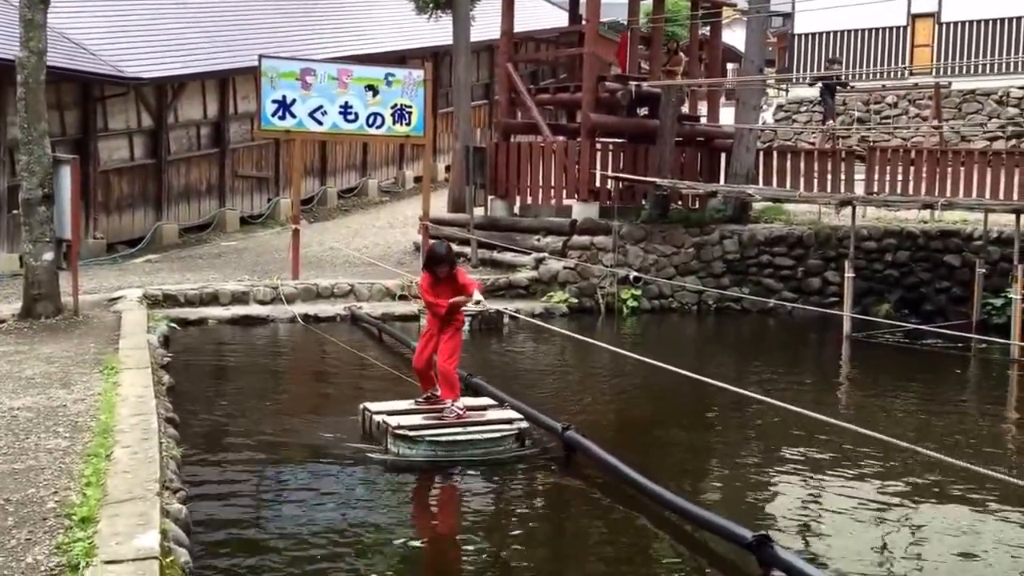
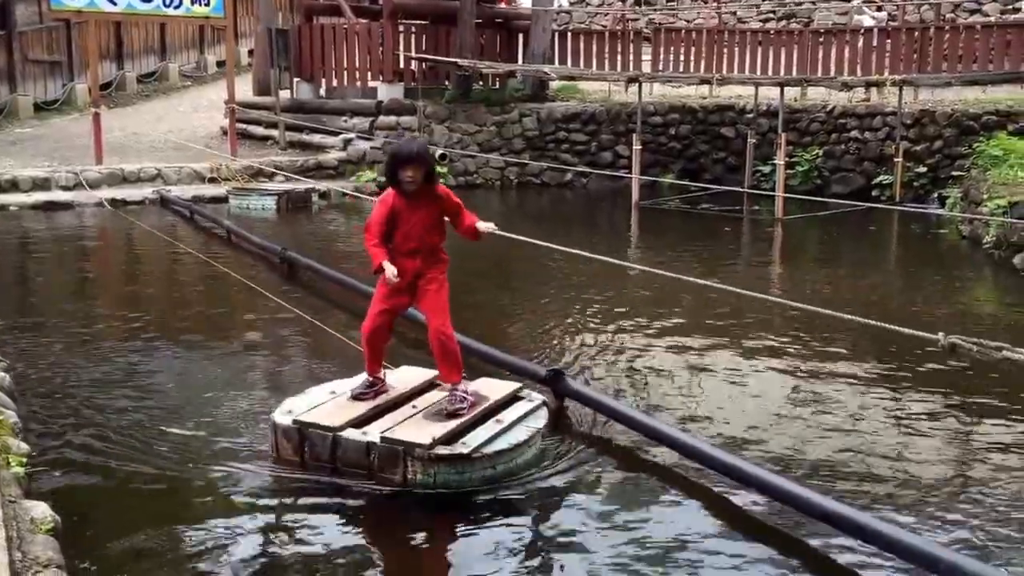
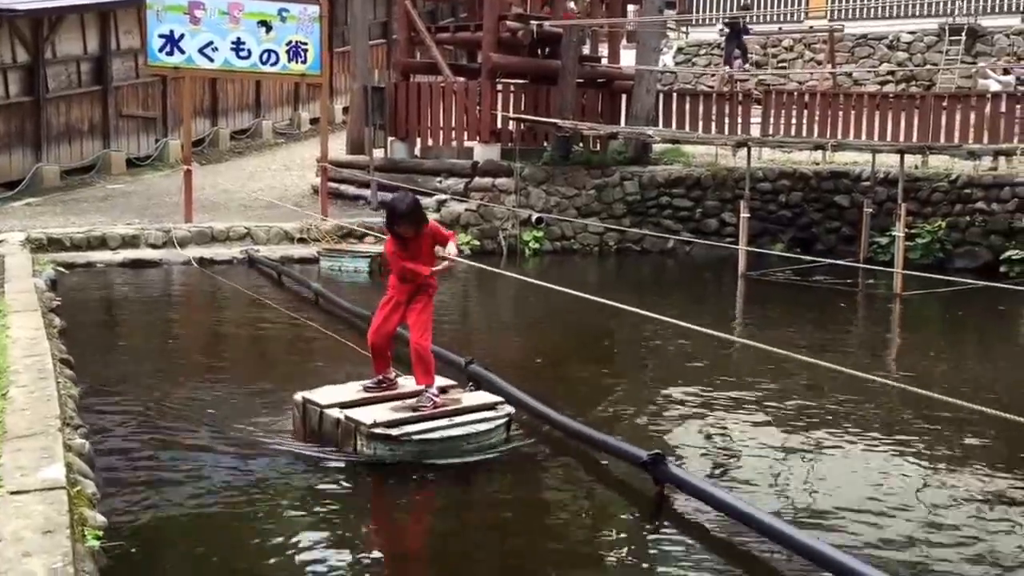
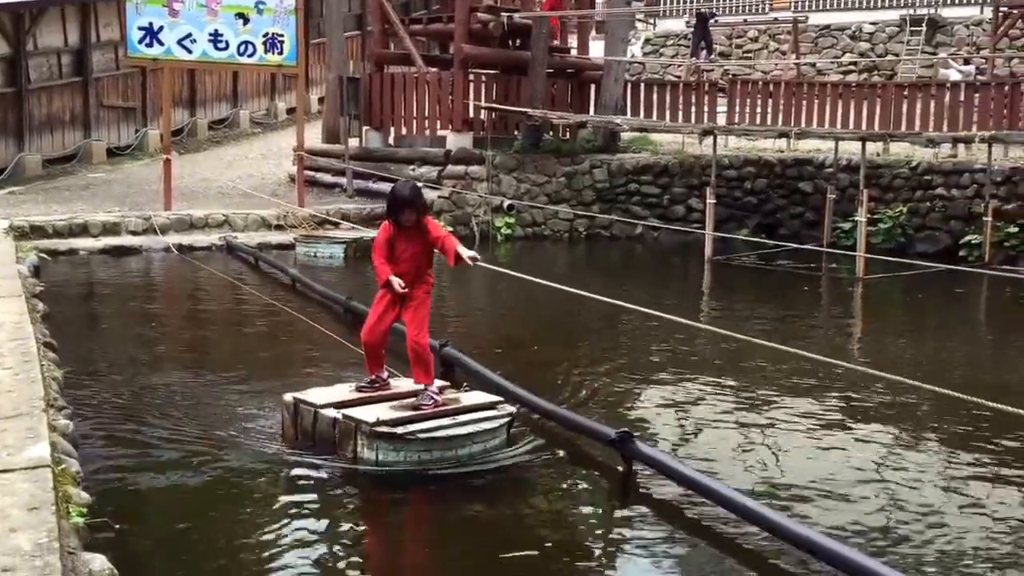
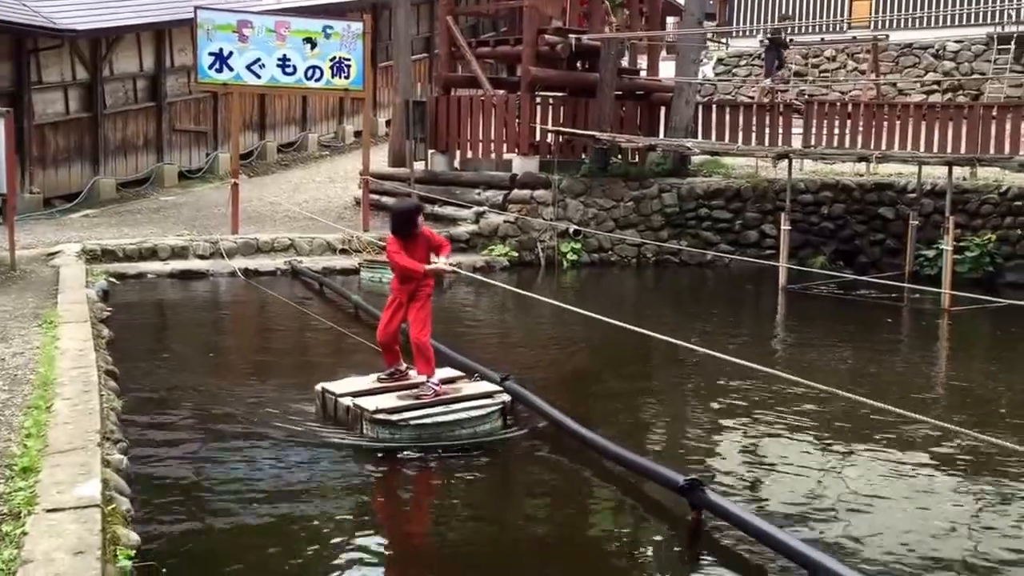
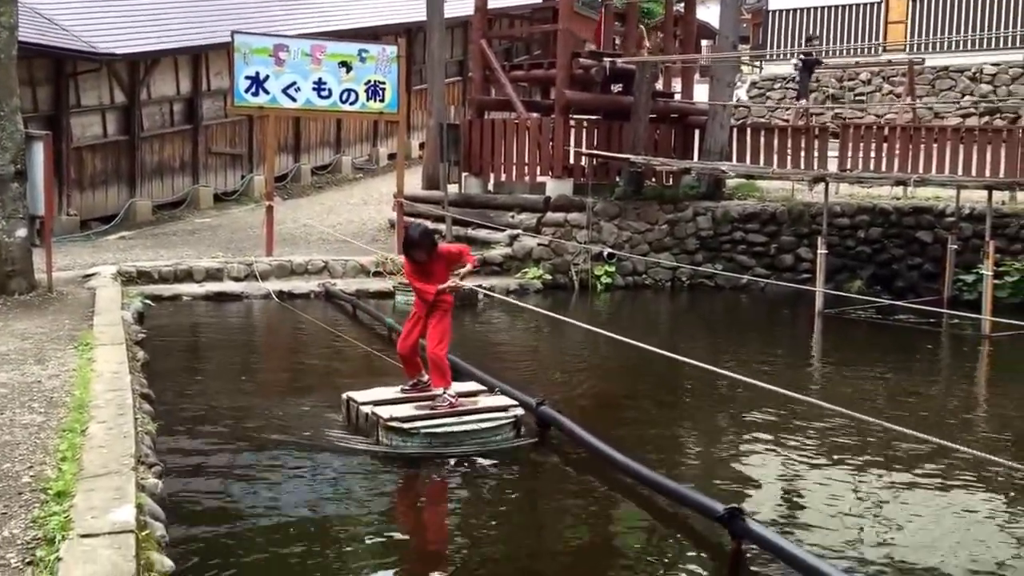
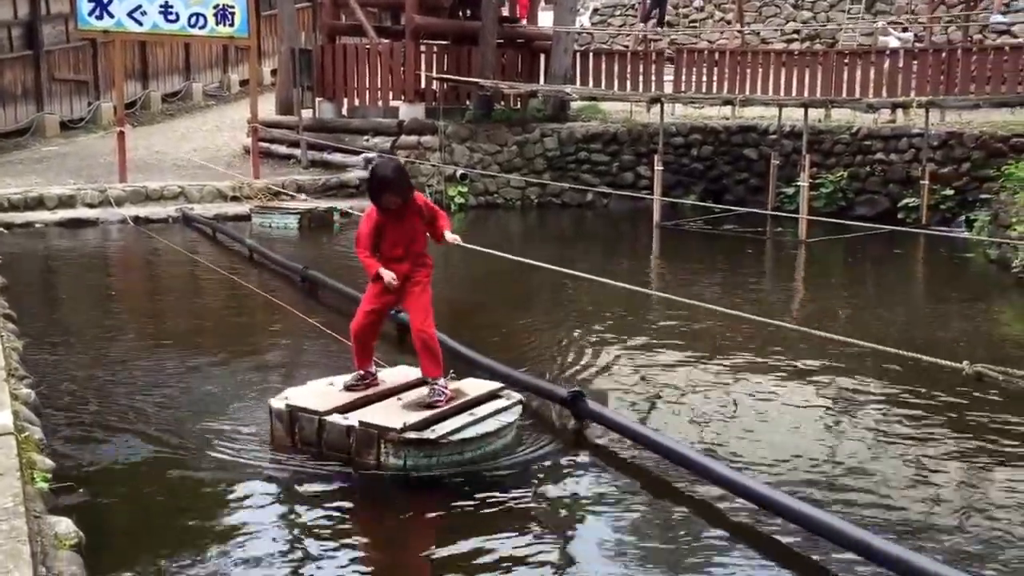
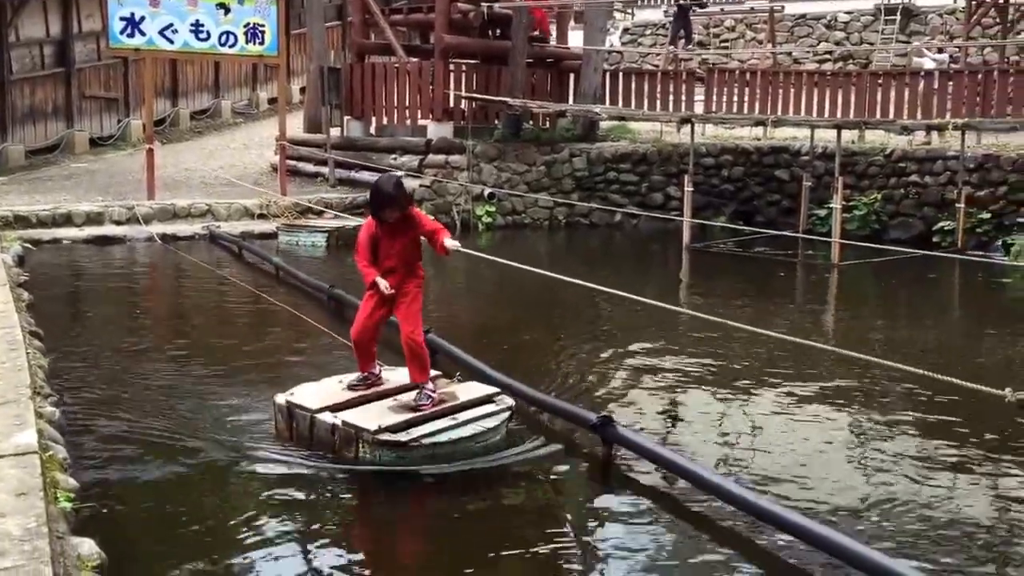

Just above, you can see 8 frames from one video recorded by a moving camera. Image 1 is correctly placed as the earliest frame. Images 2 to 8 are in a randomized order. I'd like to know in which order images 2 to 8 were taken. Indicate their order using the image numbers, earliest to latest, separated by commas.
6, 5, 3, 4, 8, 7, 2
